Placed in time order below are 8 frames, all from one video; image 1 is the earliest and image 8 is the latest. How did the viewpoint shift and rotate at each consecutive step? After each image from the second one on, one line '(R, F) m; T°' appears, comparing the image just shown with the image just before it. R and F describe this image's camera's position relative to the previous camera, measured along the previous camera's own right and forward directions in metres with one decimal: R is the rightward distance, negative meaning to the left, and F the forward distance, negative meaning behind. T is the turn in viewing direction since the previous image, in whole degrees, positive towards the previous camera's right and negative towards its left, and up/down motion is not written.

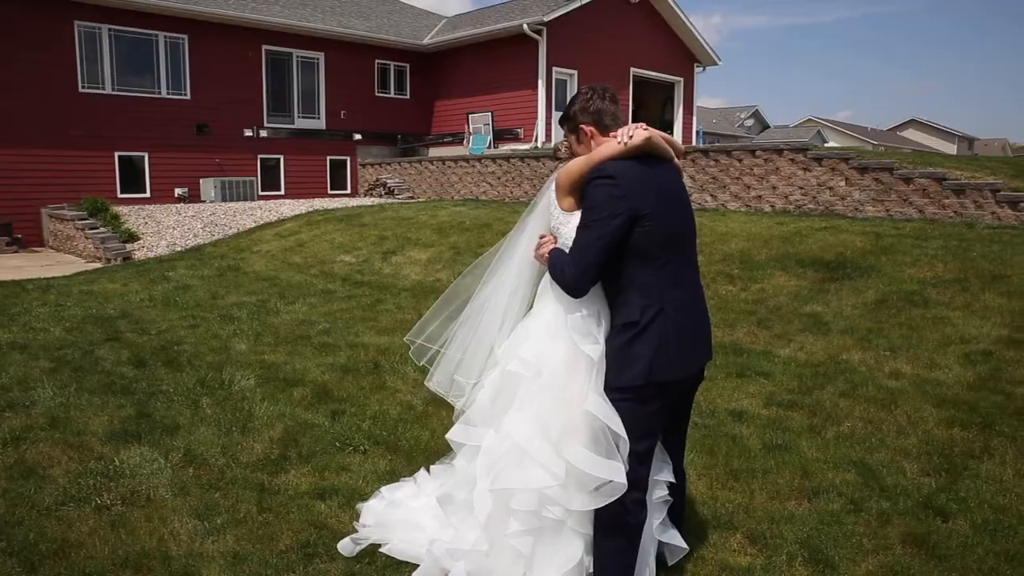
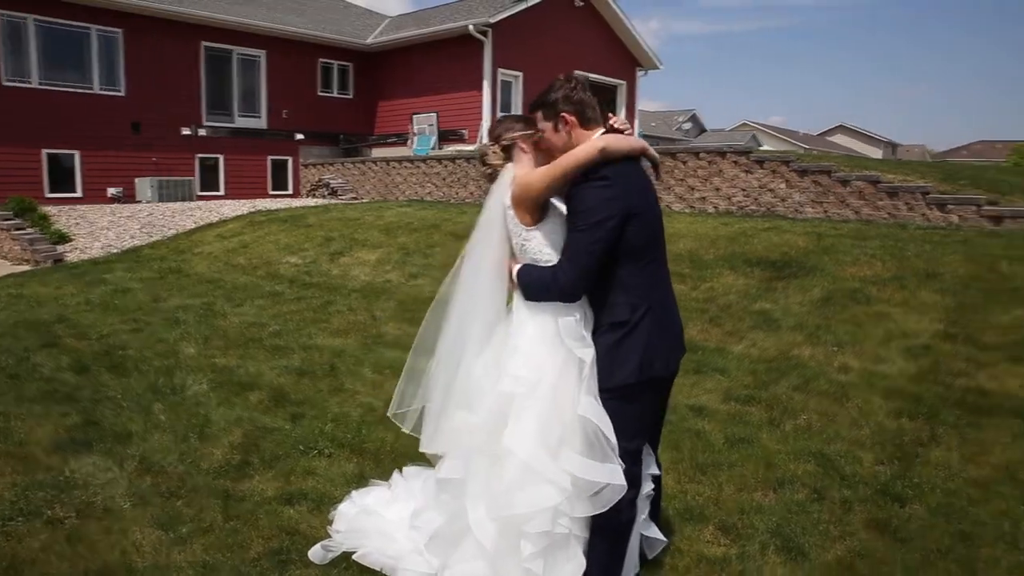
(-0.2, 0.0) m; +5°
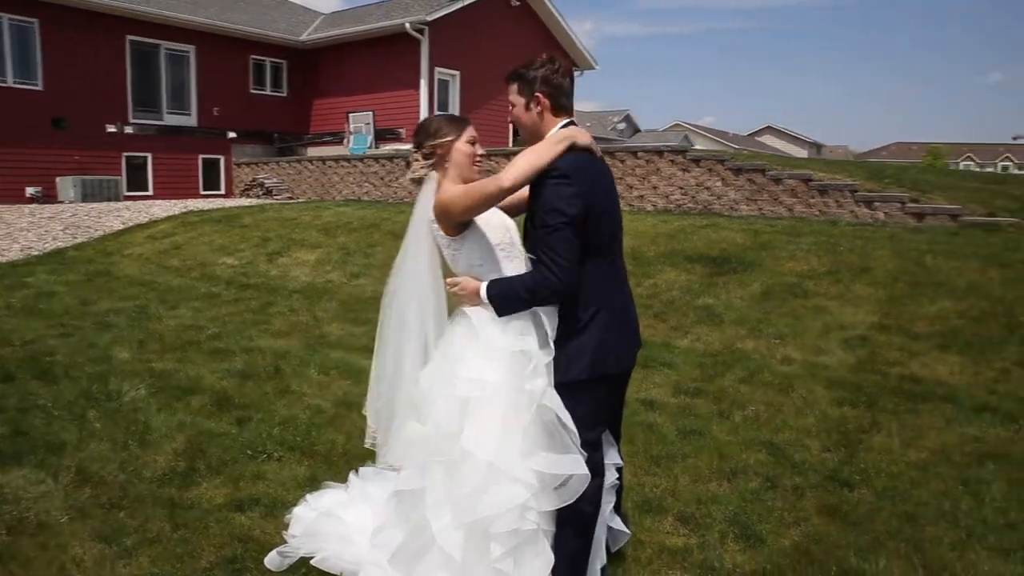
(-0.1, 0.0) m; +5°
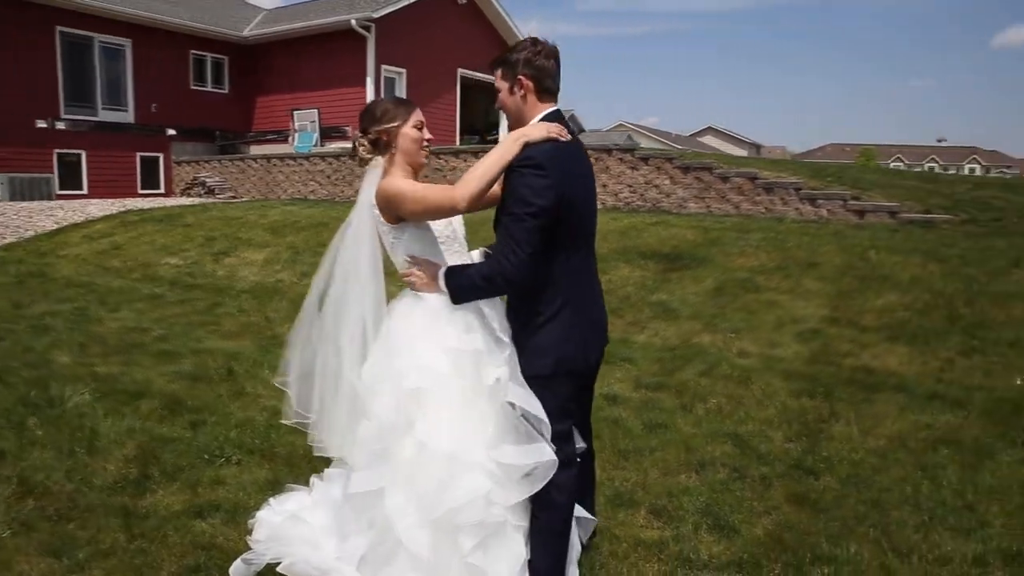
(-0.1, +0.1) m; +4°
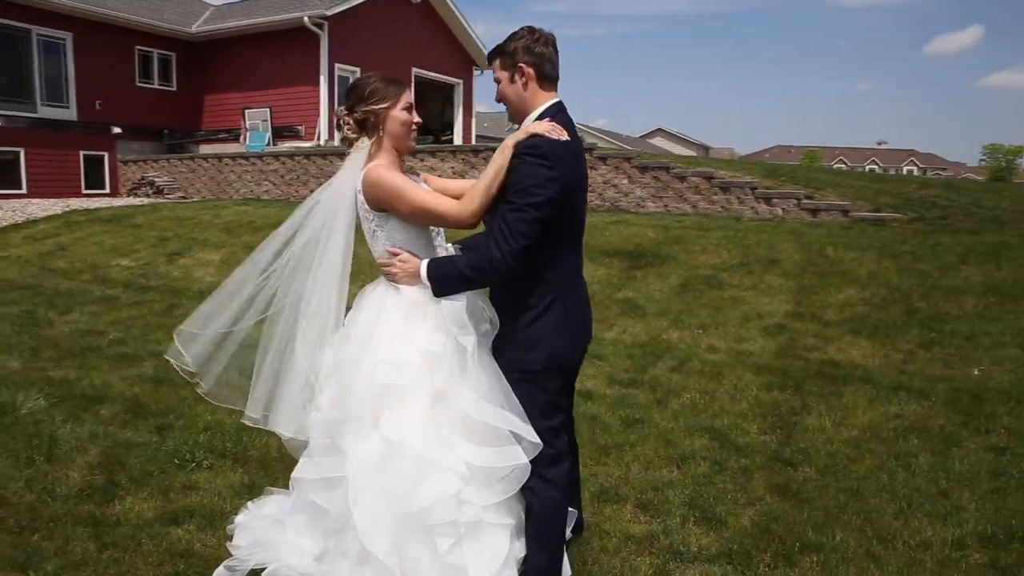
(-0.2, 0.0) m; +4°
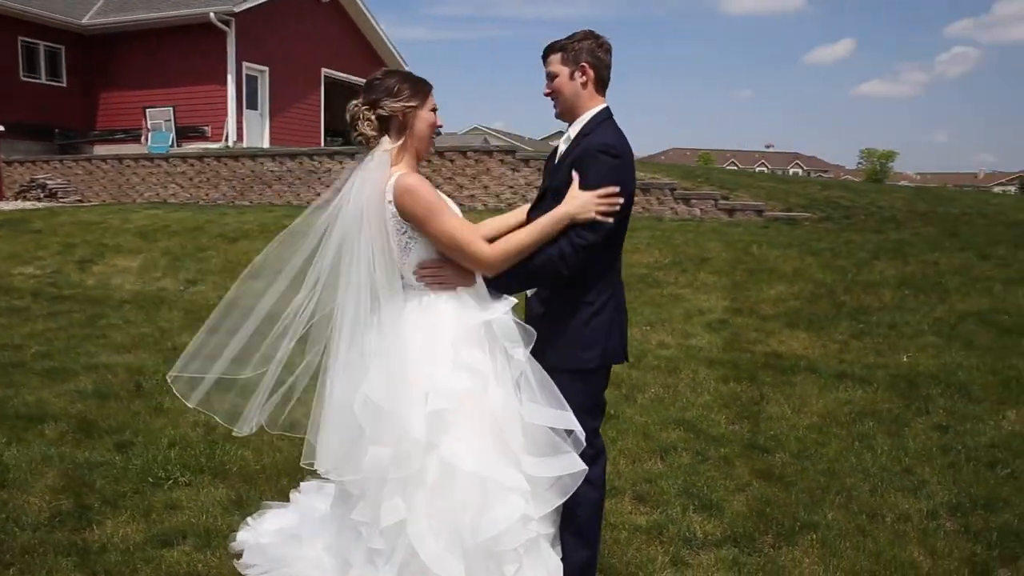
(-0.5, 0.0) m; +8°
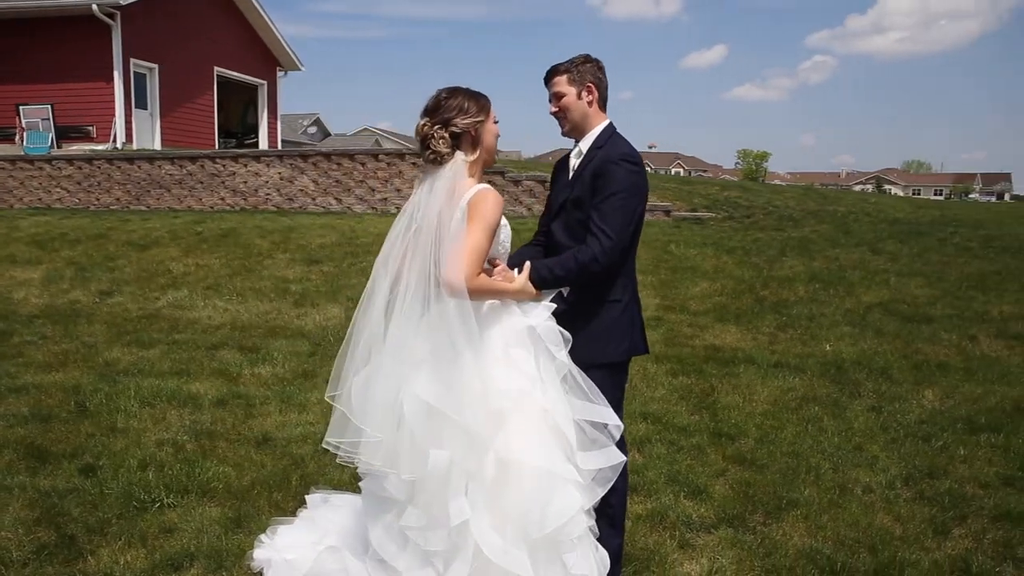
(-0.6, -0.1) m; +9°
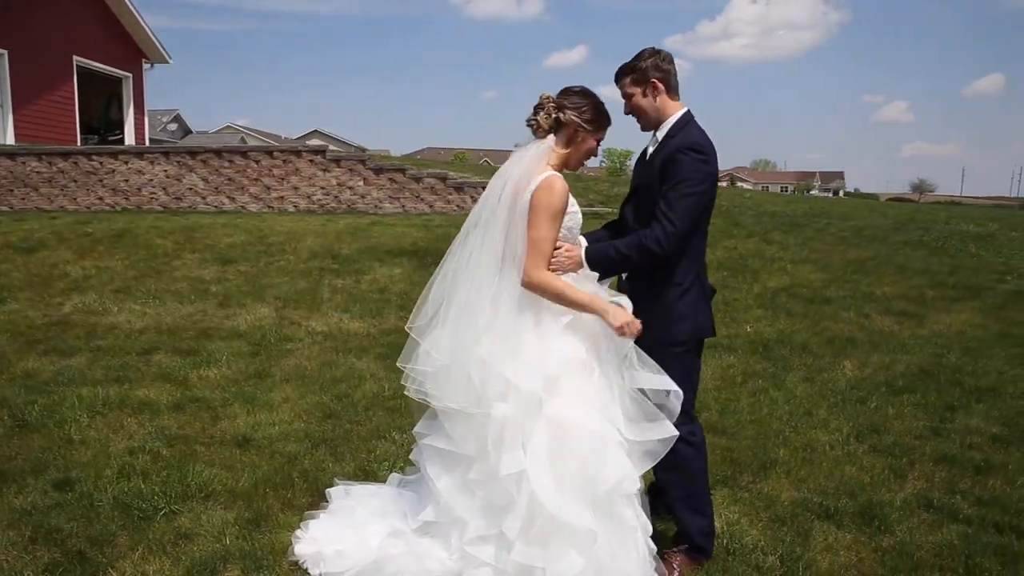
(-0.8, -0.1) m; +11°
